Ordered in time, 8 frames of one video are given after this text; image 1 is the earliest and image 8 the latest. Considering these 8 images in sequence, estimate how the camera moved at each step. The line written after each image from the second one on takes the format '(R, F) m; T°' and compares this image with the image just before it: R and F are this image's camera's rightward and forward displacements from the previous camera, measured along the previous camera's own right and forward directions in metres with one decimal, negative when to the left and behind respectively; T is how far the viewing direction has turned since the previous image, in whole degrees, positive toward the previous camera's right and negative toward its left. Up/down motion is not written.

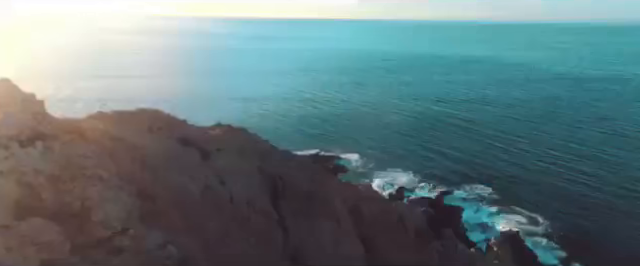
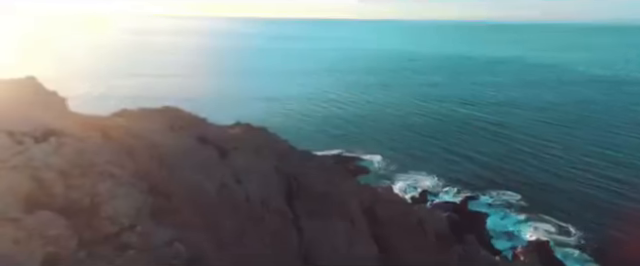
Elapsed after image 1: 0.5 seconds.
(+0.6, +0.2) m; -4°
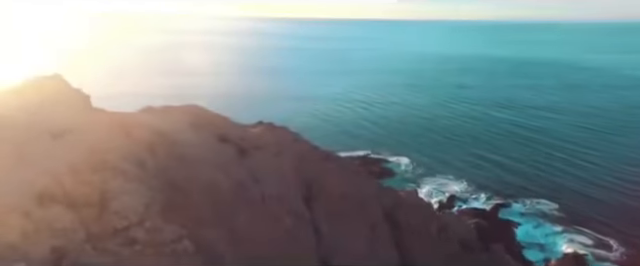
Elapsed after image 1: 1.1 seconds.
(+0.8, +0.2) m; -5°
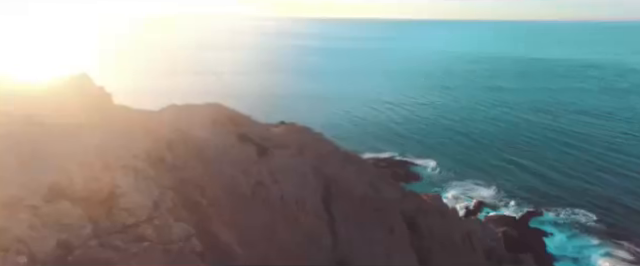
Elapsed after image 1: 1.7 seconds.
(+0.6, +0.3) m; -4°
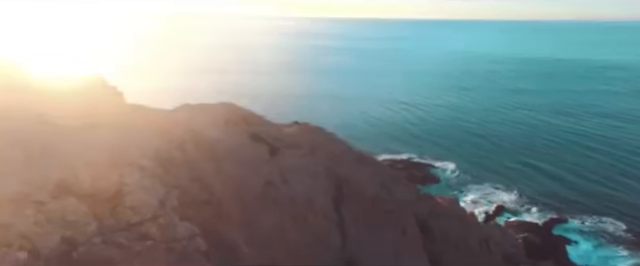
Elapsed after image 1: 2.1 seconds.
(+0.5, +0.2) m; -3°
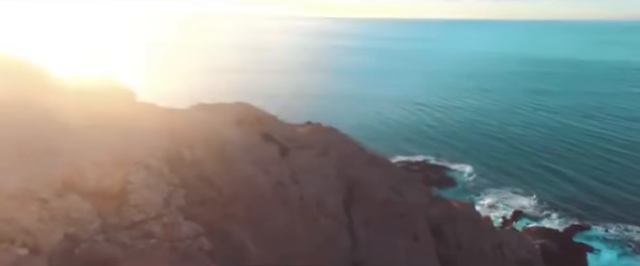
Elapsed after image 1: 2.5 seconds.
(+0.4, +0.2) m; -3°
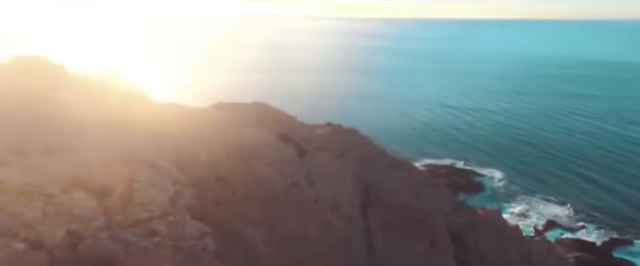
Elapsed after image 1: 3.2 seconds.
(+0.7, +0.4) m; -5°
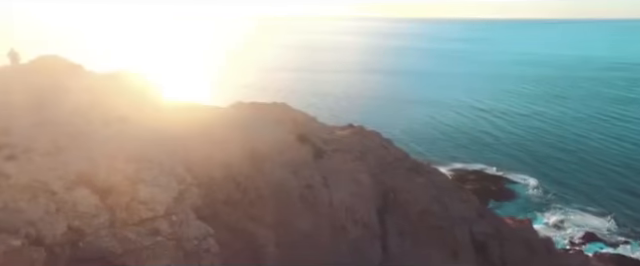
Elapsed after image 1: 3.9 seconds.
(+0.8, +0.4) m; -5°
